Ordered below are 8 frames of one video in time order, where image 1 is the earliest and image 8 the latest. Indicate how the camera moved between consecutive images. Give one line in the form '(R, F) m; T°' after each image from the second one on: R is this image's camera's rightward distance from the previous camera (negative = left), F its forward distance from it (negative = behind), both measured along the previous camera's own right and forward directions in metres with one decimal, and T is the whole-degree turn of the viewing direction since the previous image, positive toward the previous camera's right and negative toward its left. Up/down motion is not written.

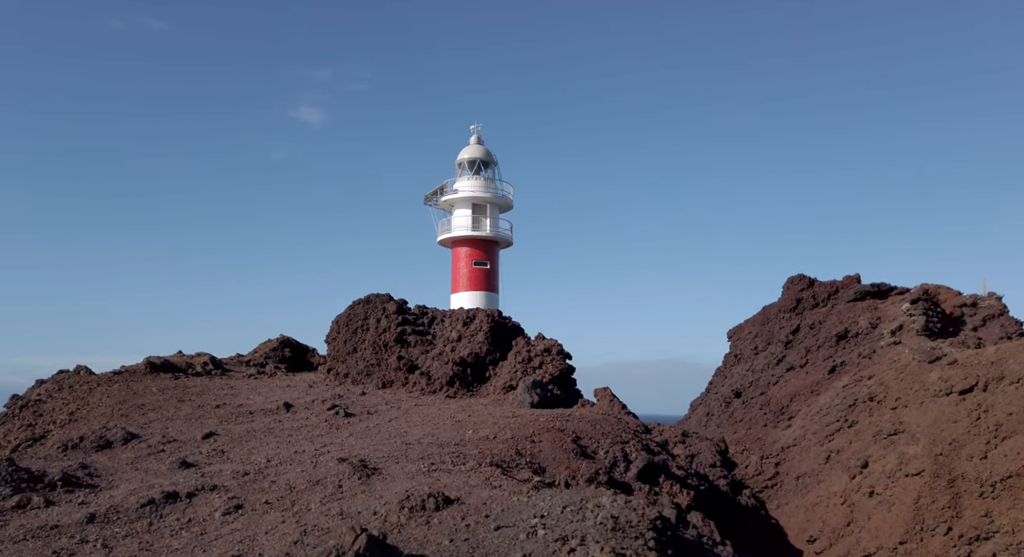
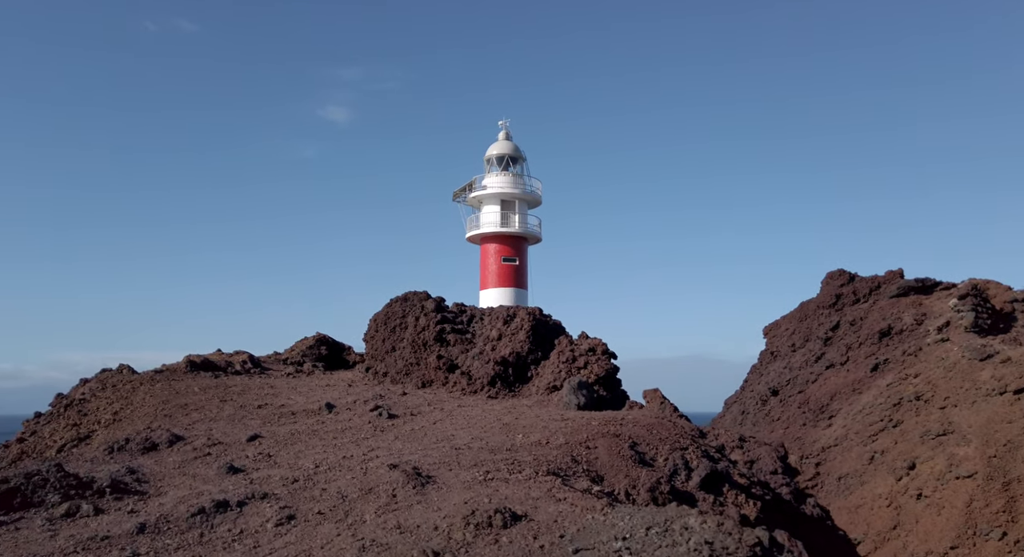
(-0.3, +0.3) m; -2°
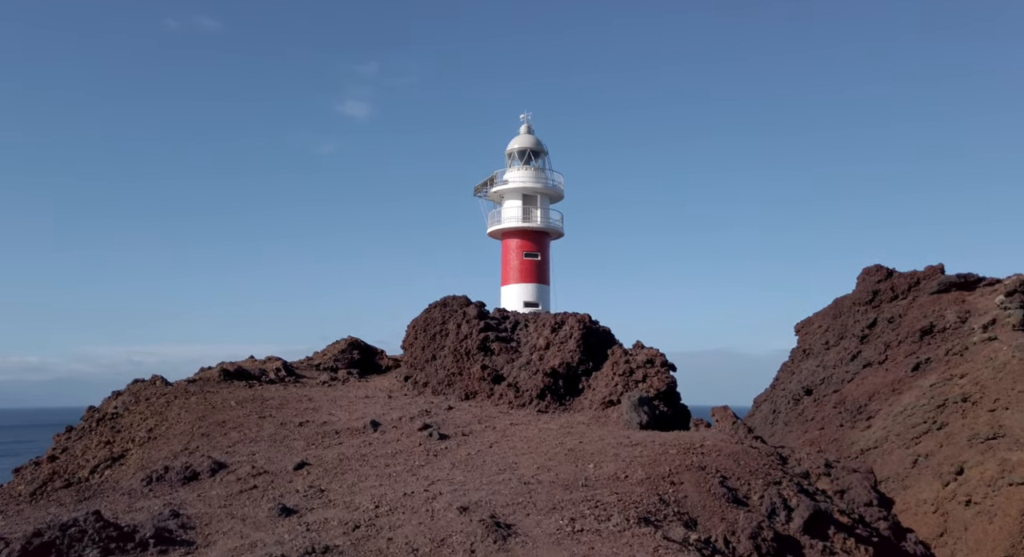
(-0.6, +0.8) m; -2°
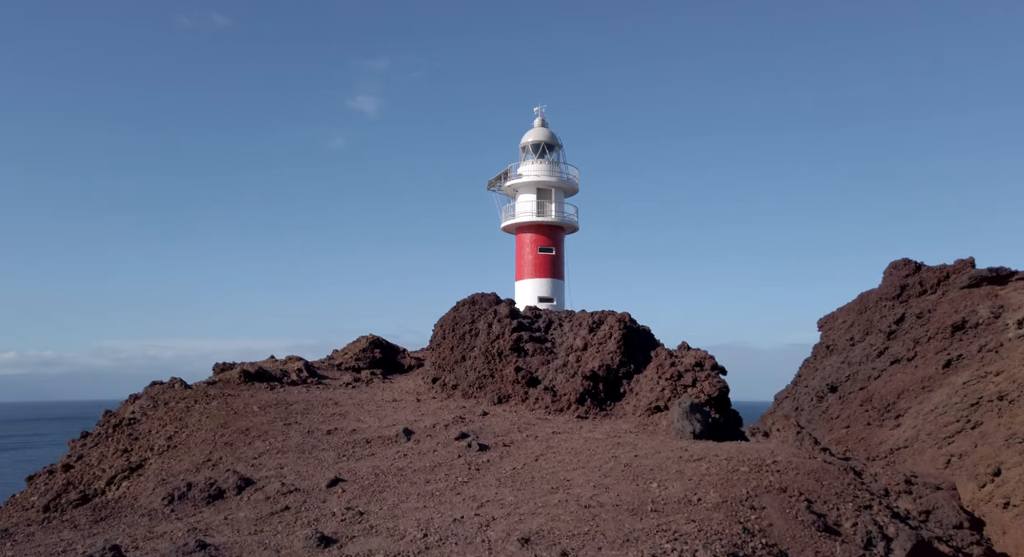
(-0.5, +0.8) m; -1°
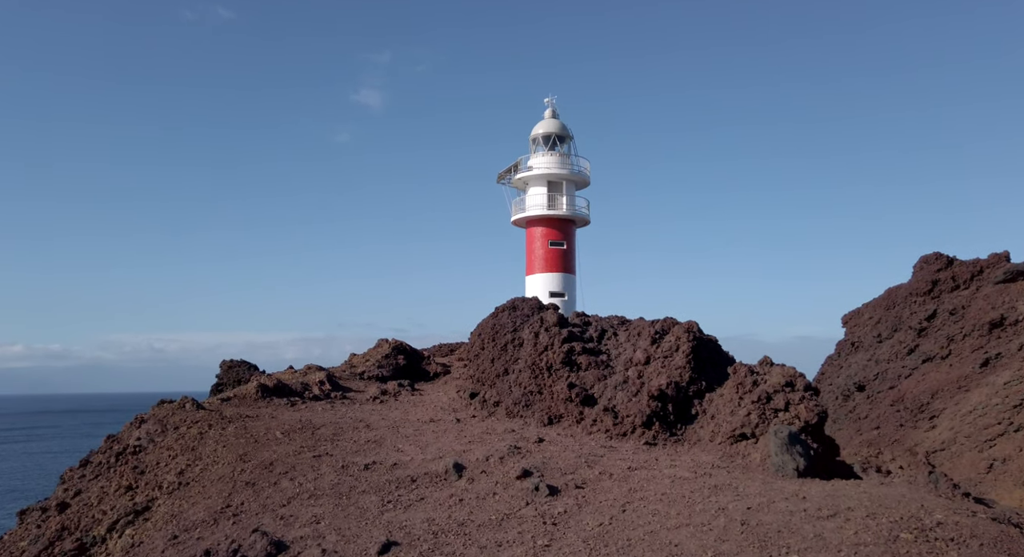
(-0.8, +1.6) m; 0°
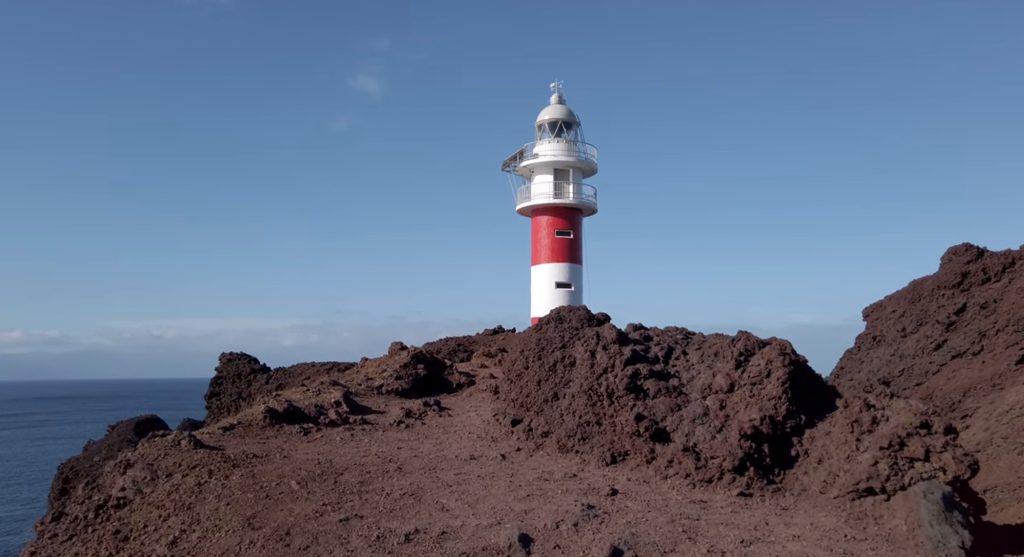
(-0.8, +2.0) m; 0°
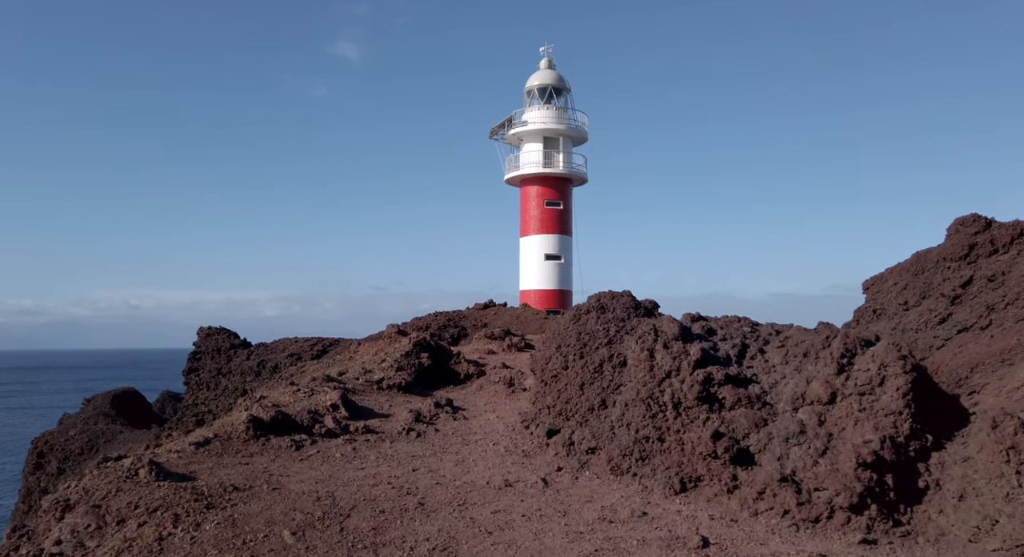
(-0.8, +2.2) m; +1°
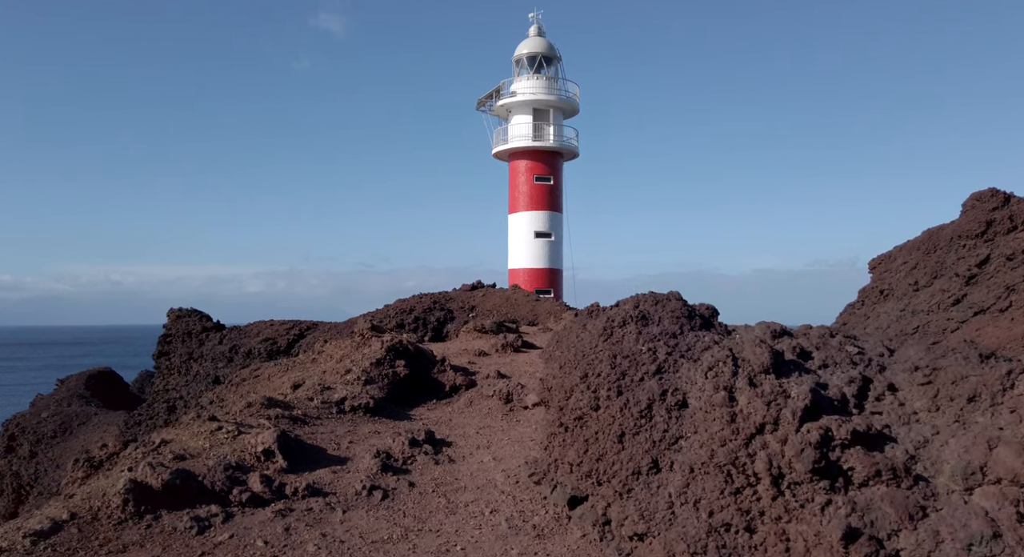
(-0.2, +3.2) m; +1°
